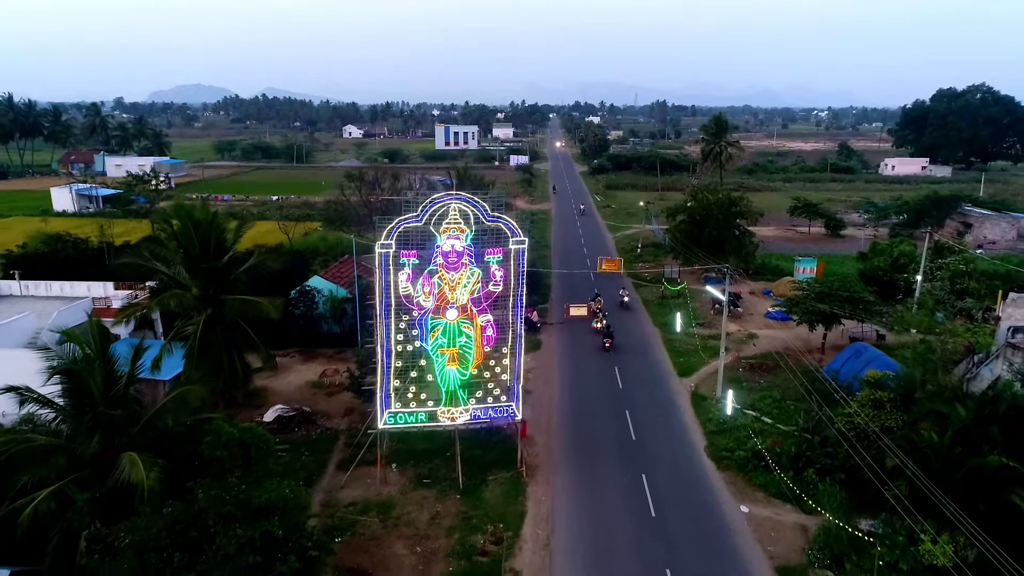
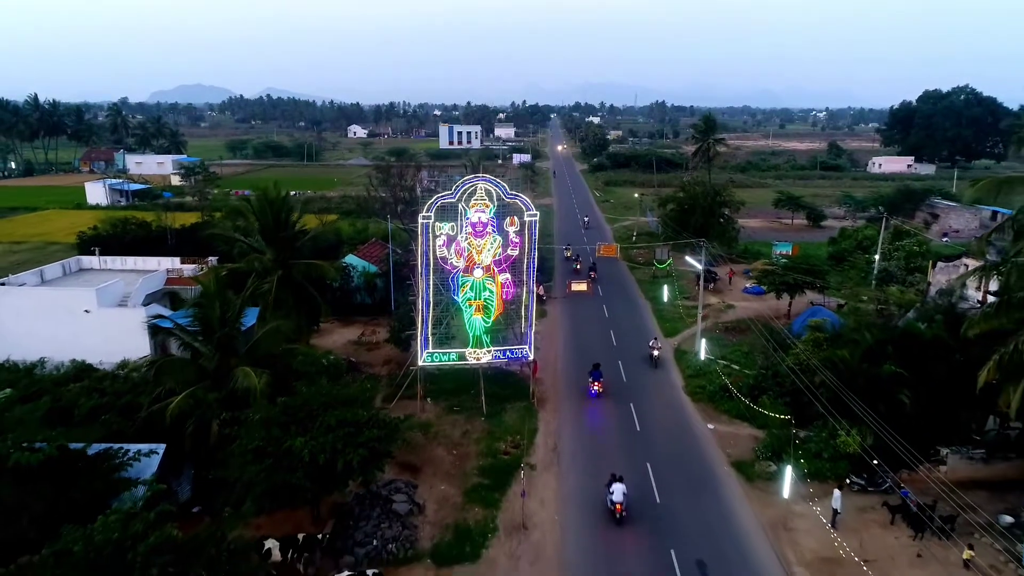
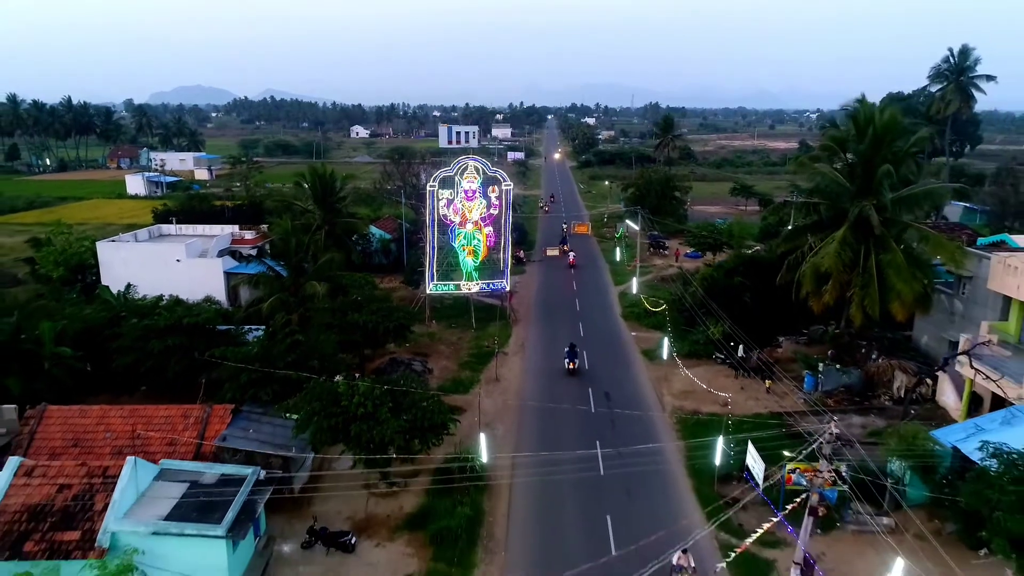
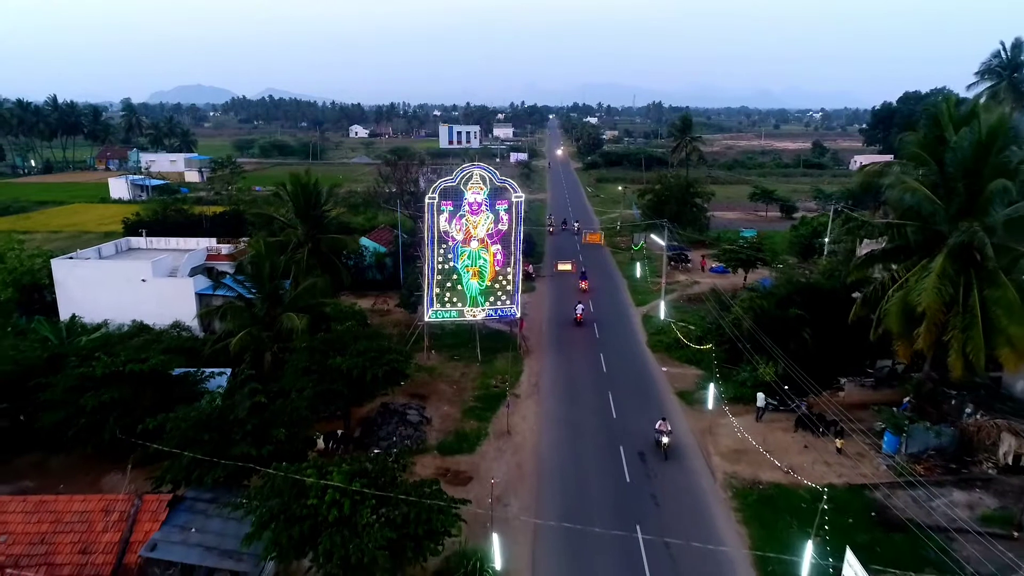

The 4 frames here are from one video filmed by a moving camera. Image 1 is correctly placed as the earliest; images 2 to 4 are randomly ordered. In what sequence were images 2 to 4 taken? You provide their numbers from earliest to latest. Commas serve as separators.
2, 4, 3
